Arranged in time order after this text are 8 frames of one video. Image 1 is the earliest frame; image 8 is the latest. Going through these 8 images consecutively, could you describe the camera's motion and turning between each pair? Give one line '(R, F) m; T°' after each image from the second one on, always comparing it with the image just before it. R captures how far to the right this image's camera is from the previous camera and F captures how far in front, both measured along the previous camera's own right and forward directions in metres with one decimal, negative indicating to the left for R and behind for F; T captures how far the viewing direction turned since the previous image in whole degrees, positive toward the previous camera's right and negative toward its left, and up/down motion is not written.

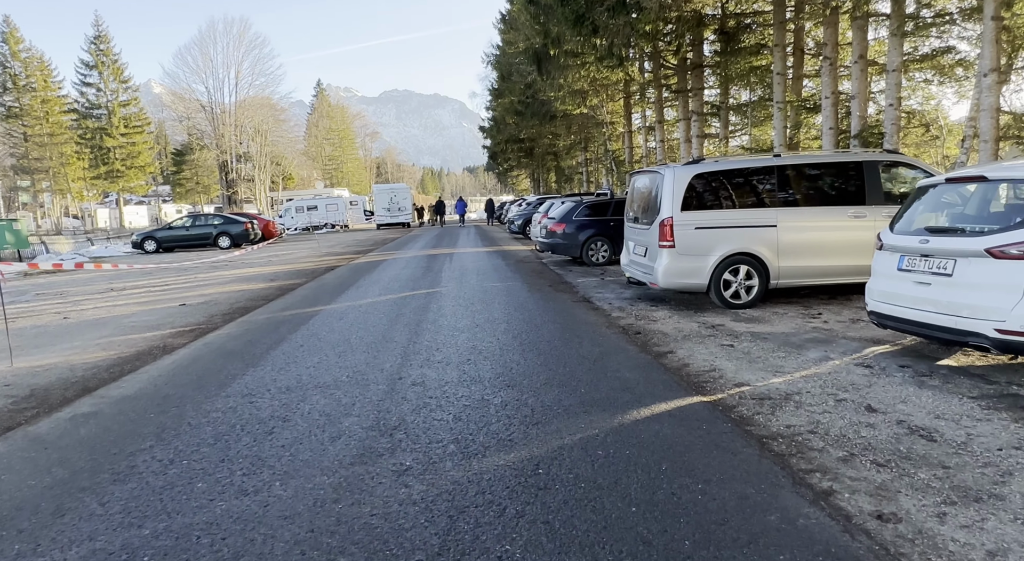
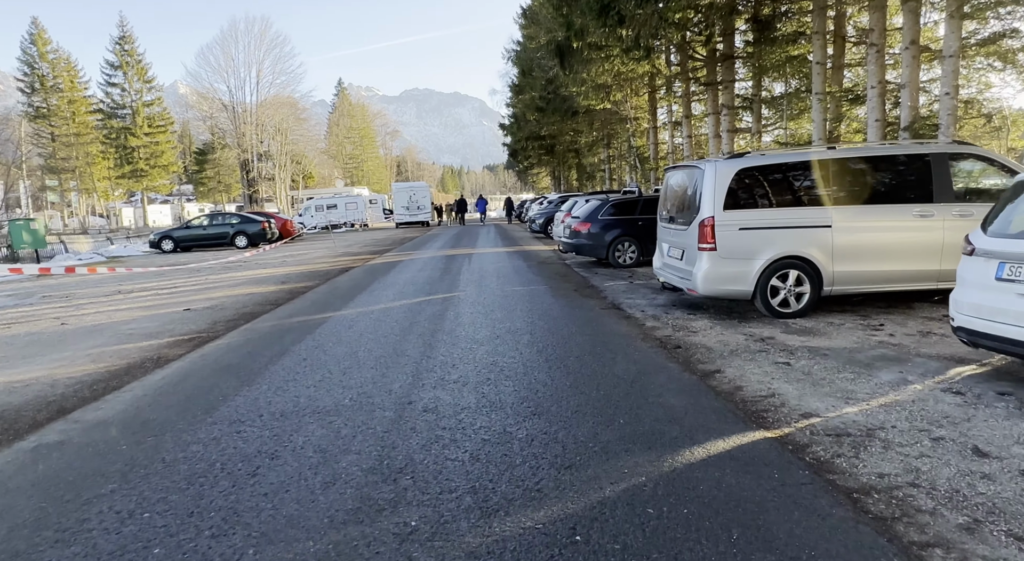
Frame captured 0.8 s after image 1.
(-0.1, +0.7) m; -2°
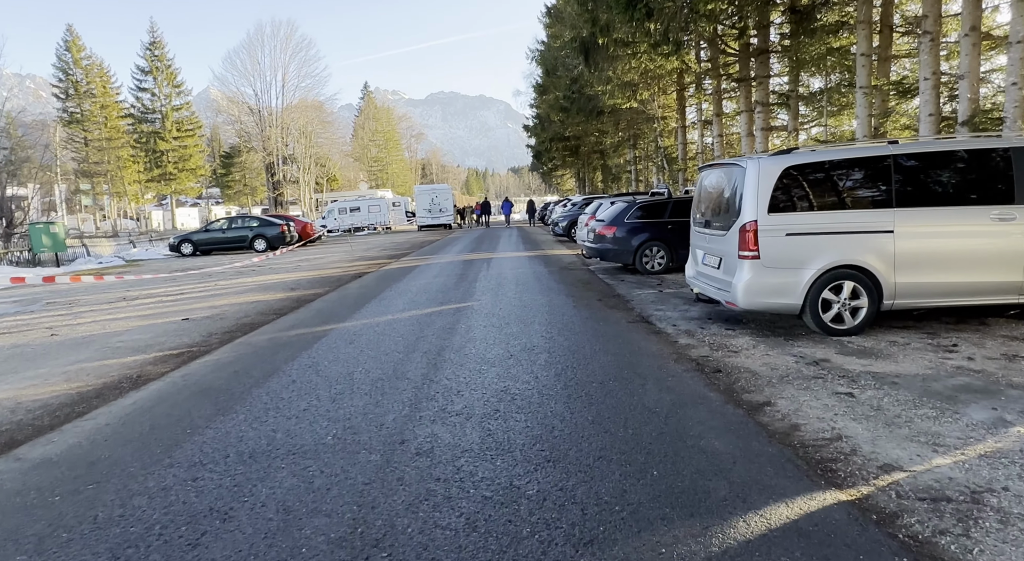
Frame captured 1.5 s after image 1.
(+0.1, +0.8) m; -2°
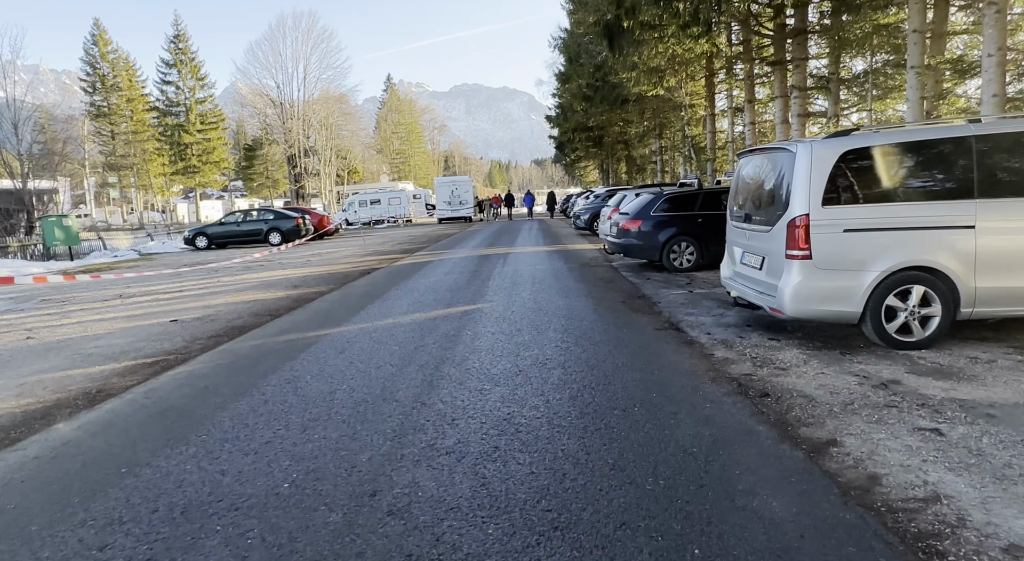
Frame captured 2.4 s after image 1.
(+0.1, +0.9) m; -2°
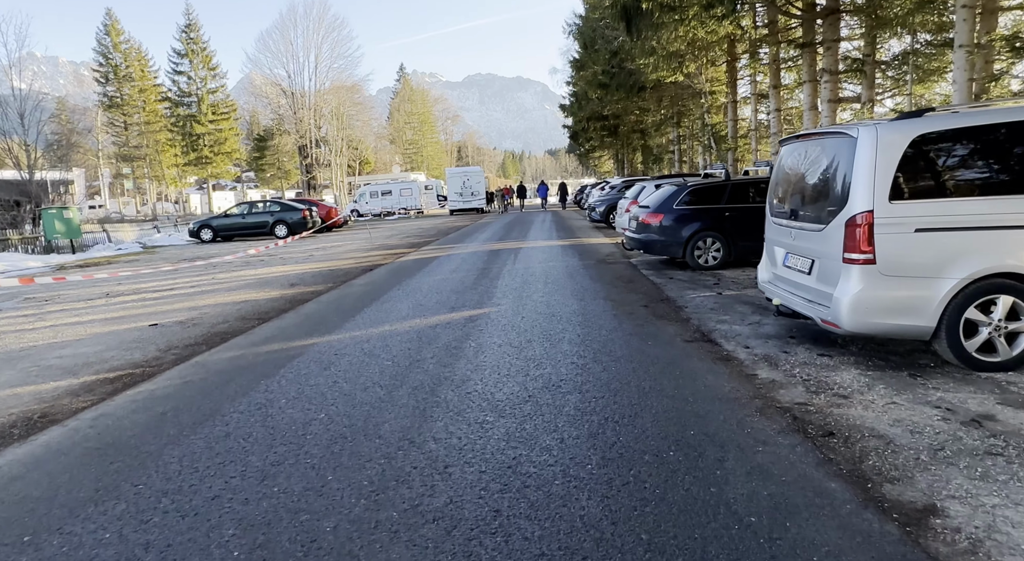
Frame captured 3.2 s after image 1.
(0.0, +0.8) m; -1°
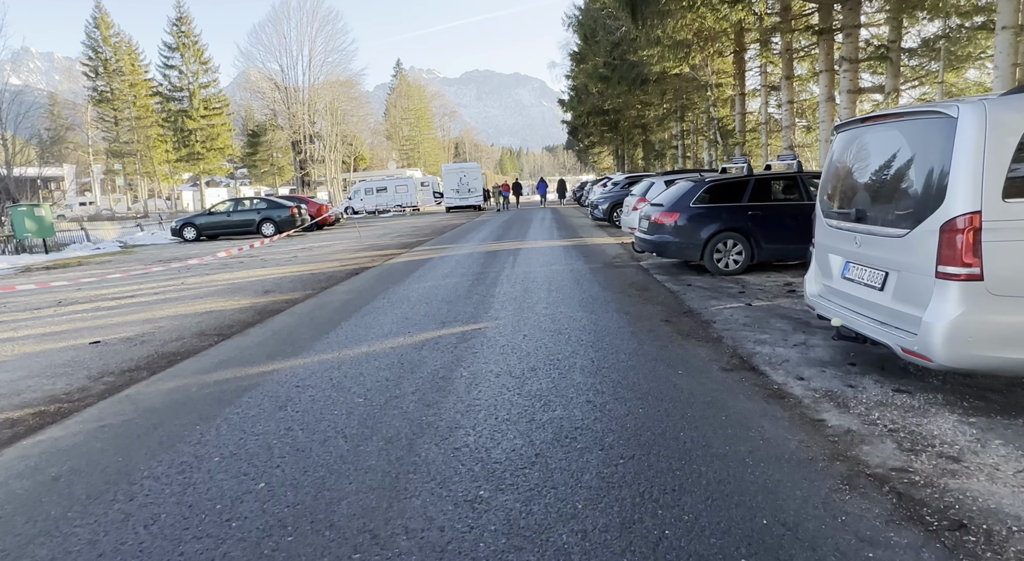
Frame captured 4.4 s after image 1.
(0.0, +1.1) m; 0°
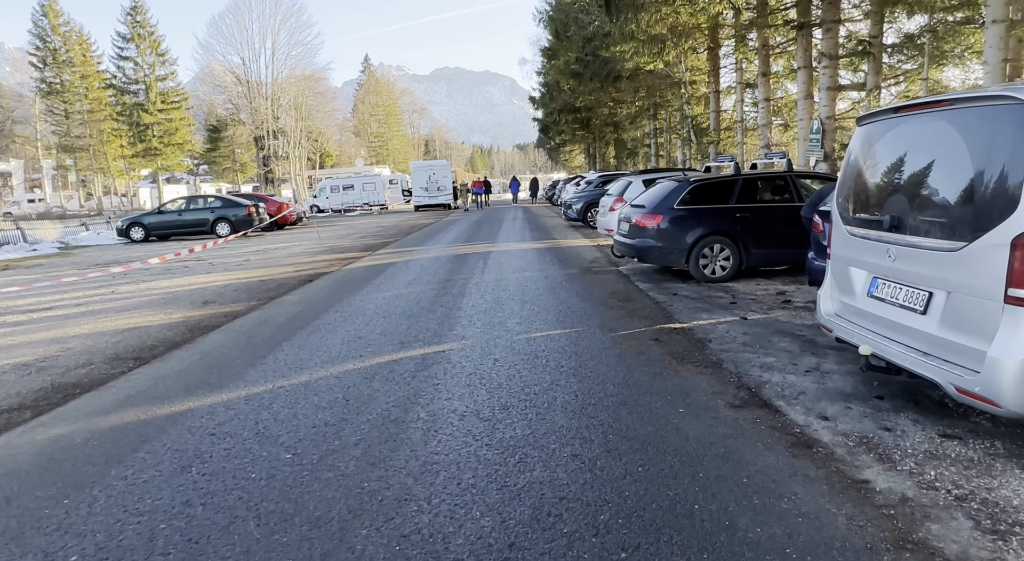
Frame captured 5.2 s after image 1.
(0.0, +0.9) m; +3°
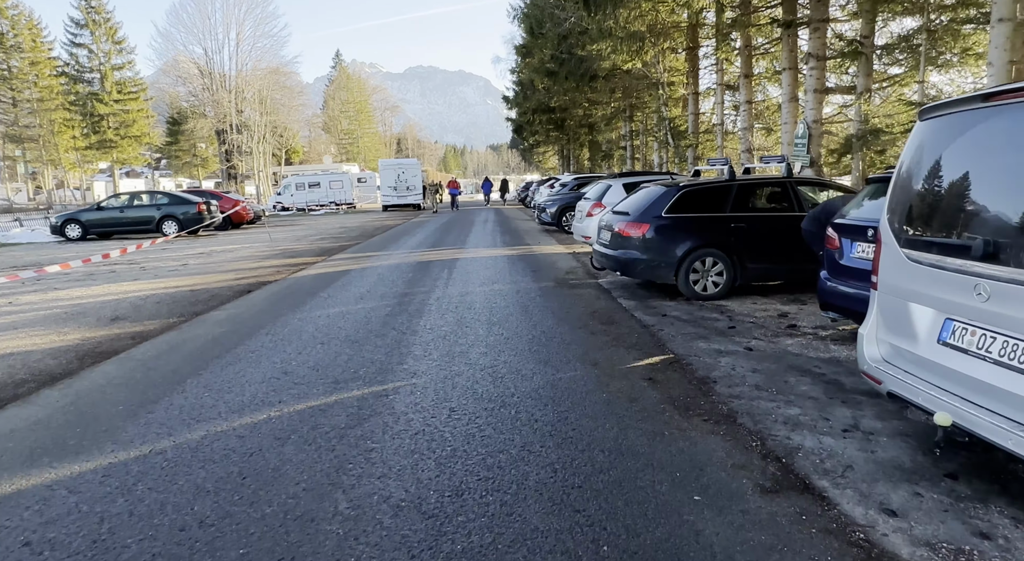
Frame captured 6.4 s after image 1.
(+0.1, +1.1) m; +3°
